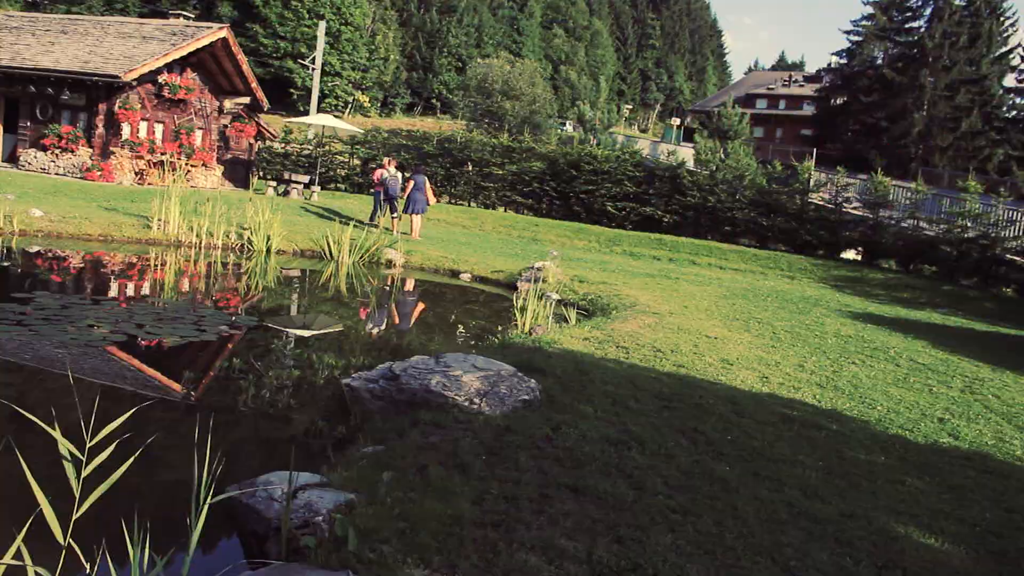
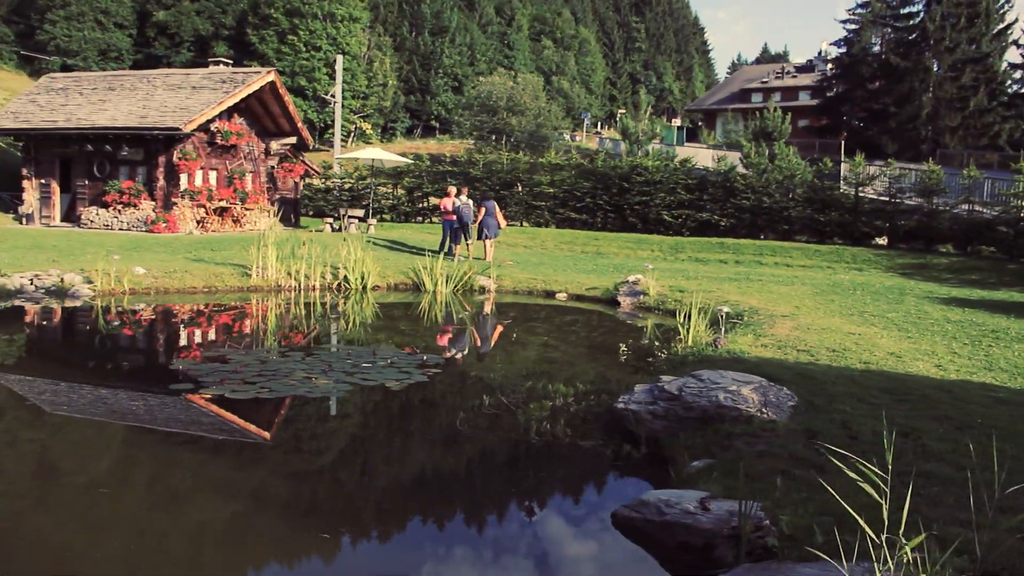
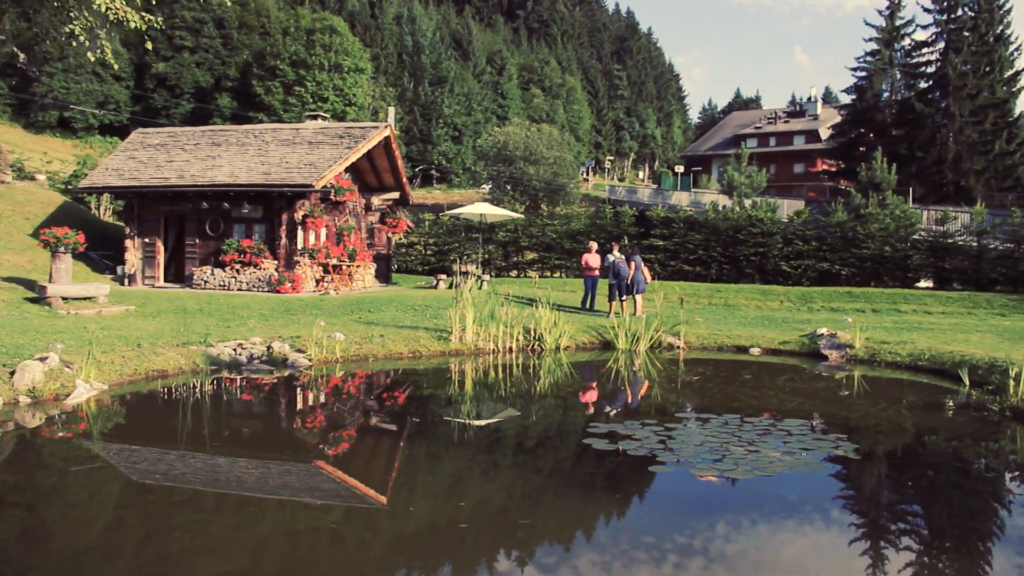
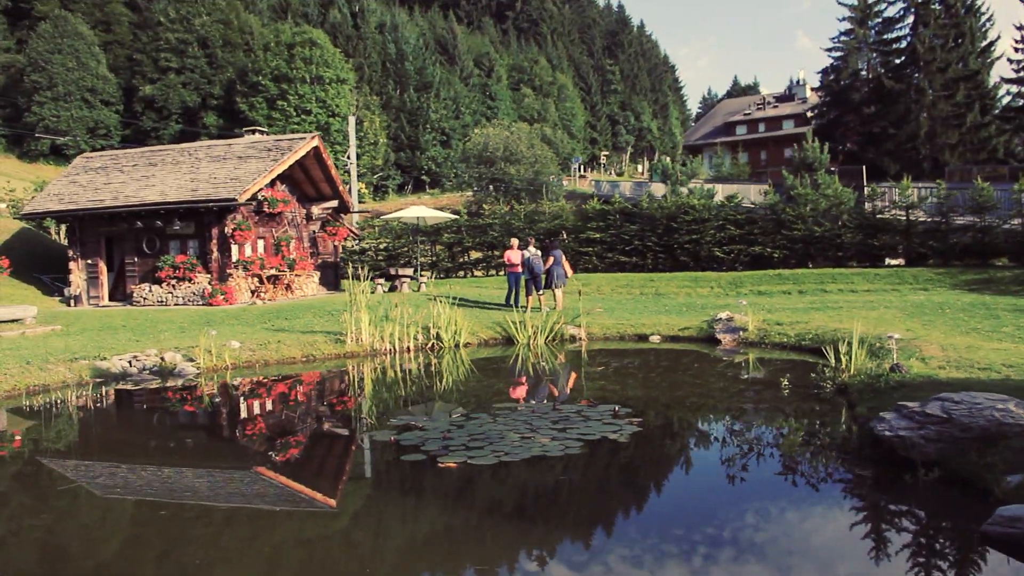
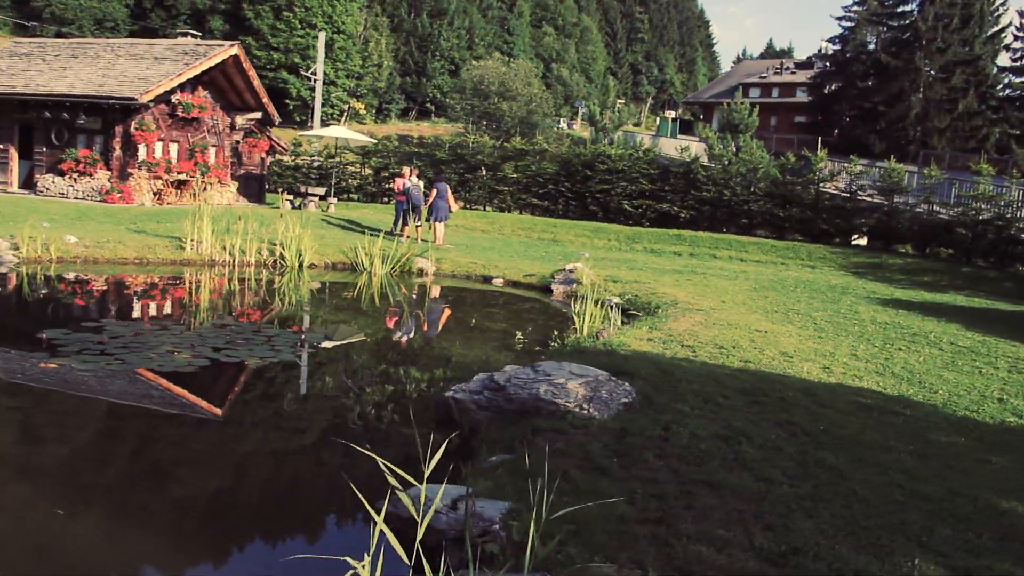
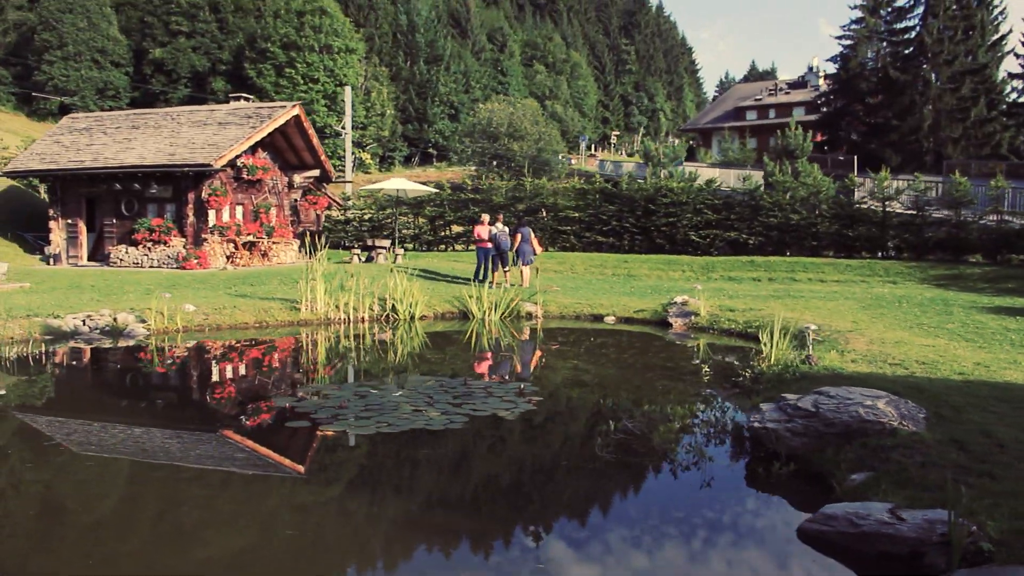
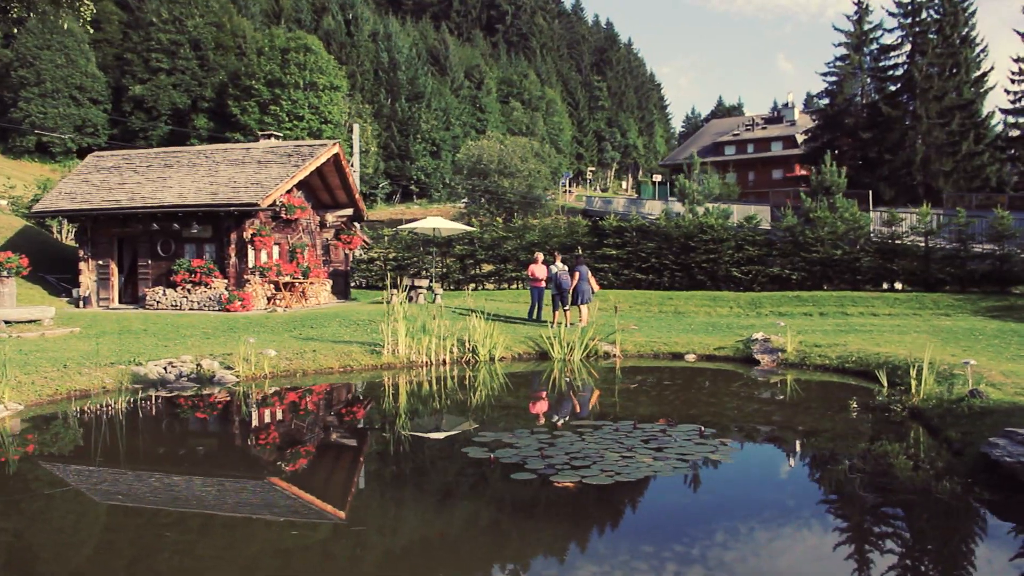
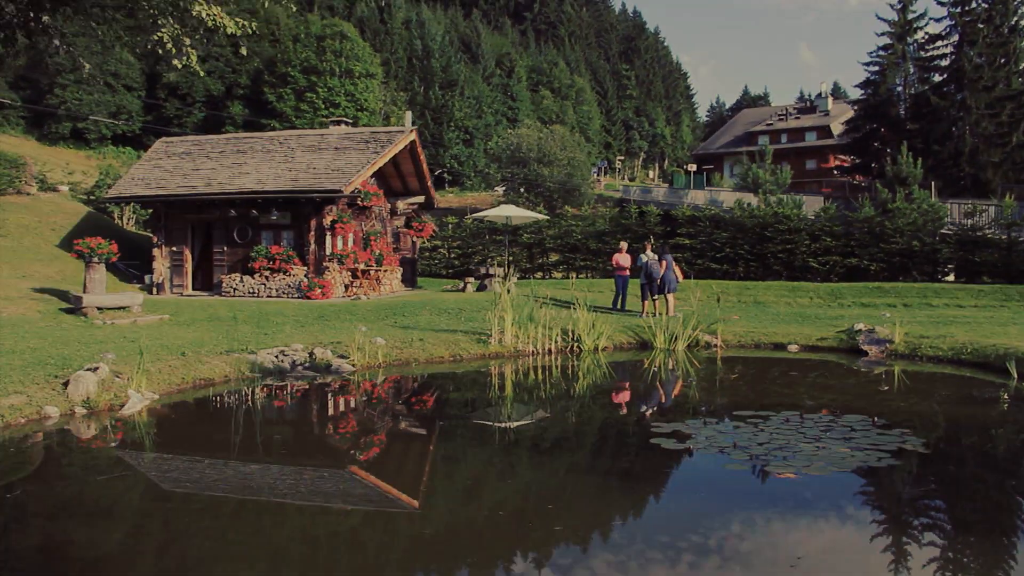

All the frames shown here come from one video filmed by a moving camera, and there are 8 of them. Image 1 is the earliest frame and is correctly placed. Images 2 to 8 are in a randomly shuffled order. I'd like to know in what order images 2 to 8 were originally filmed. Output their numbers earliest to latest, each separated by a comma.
5, 2, 6, 4, 7, 3, 8
